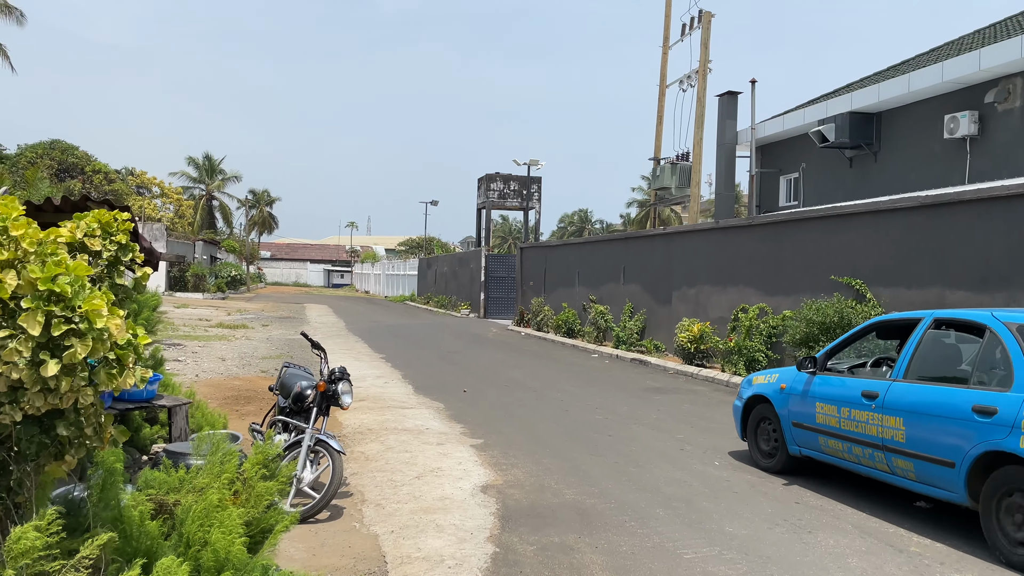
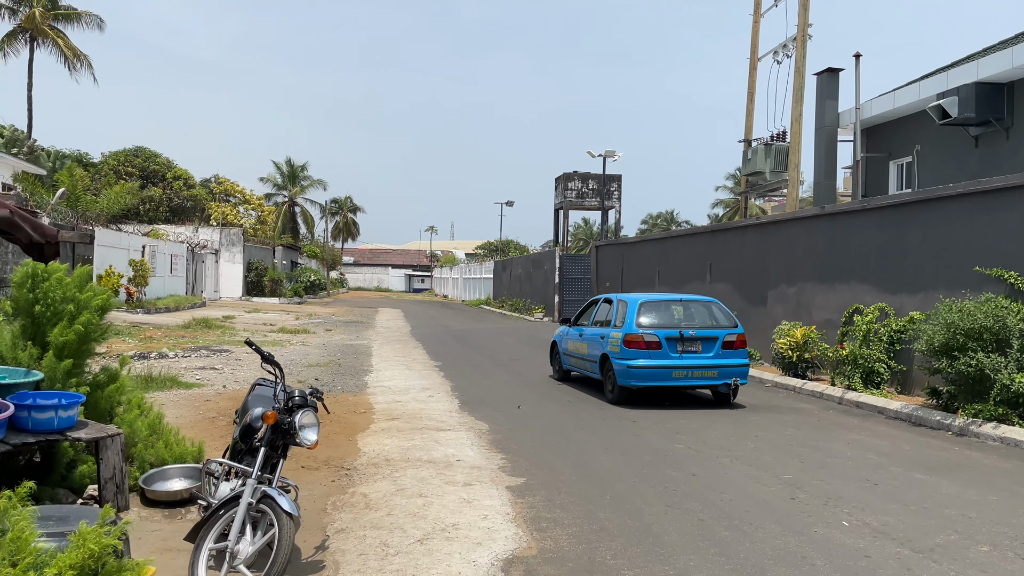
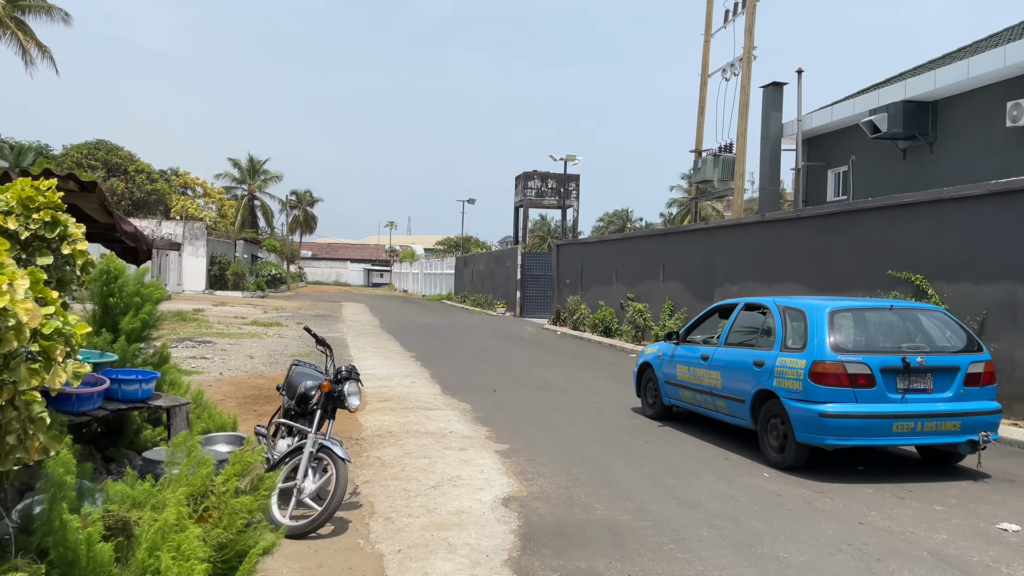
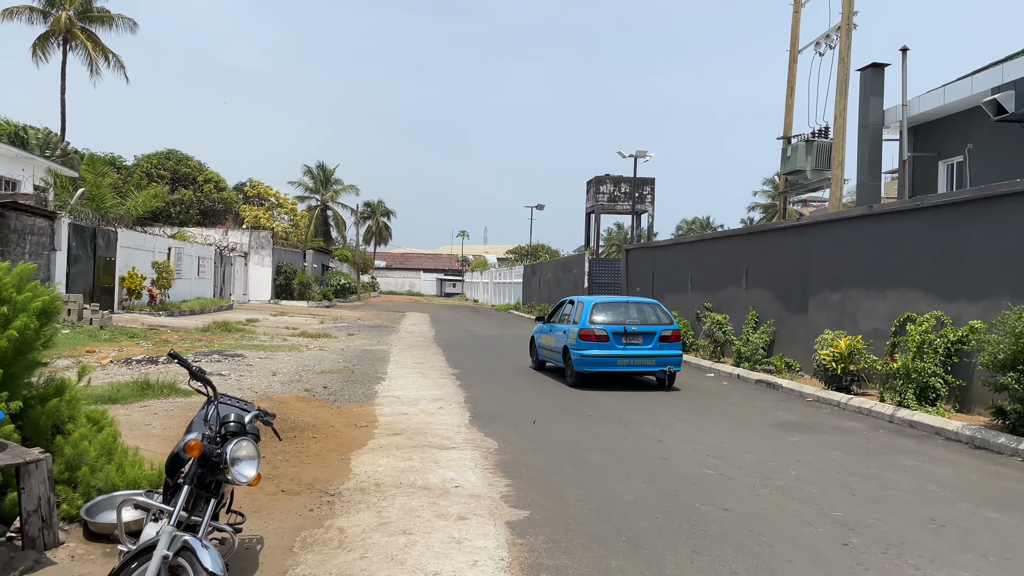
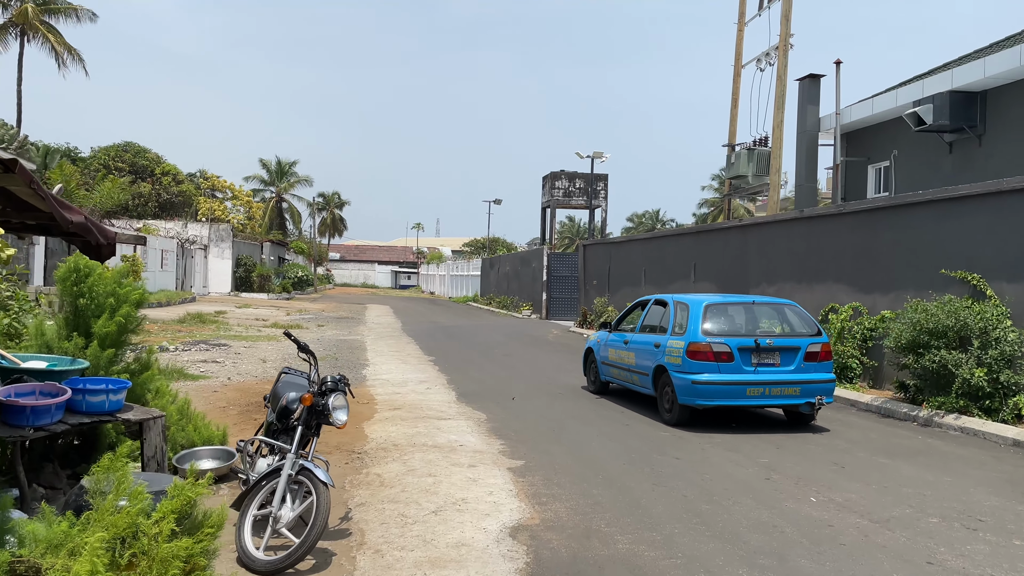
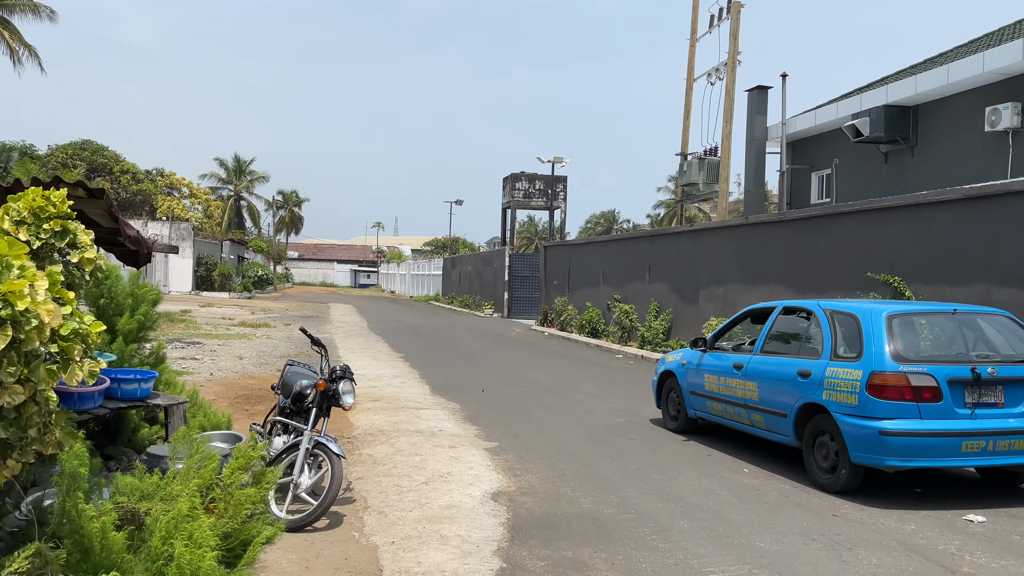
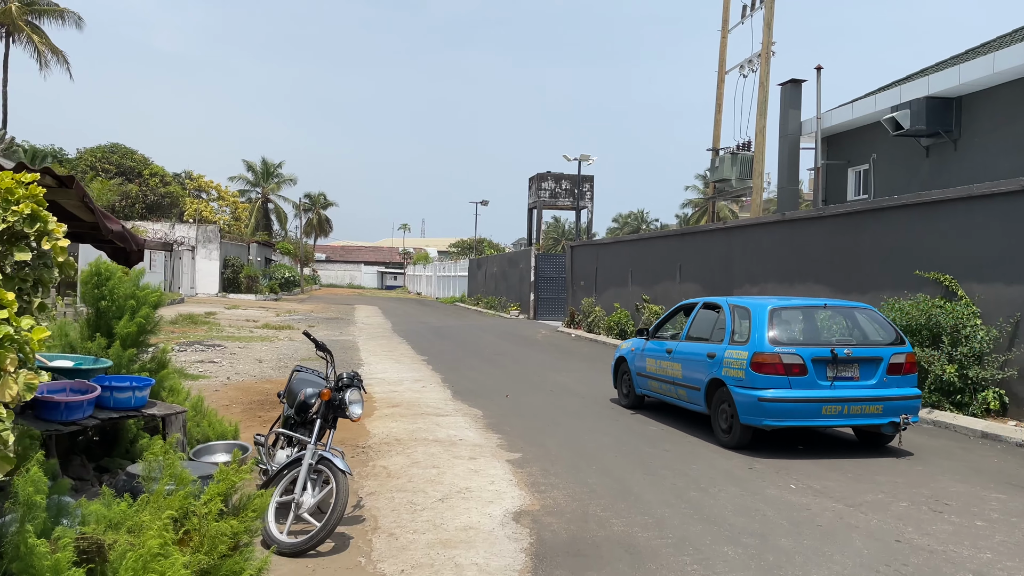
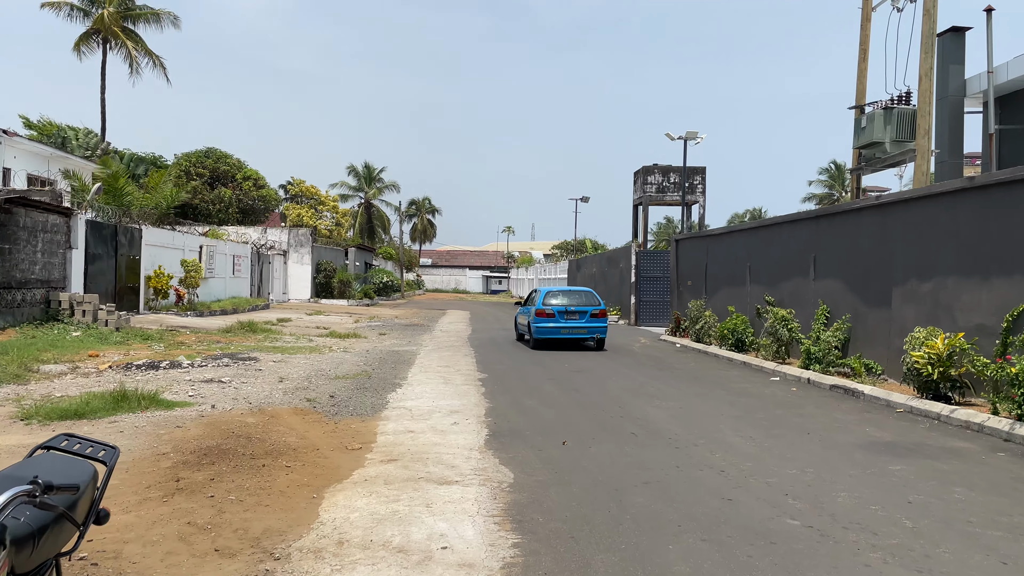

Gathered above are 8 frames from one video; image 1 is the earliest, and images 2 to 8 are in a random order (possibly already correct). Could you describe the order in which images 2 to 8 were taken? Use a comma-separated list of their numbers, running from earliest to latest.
6, 3, 7, 5, 2, 4, 8
